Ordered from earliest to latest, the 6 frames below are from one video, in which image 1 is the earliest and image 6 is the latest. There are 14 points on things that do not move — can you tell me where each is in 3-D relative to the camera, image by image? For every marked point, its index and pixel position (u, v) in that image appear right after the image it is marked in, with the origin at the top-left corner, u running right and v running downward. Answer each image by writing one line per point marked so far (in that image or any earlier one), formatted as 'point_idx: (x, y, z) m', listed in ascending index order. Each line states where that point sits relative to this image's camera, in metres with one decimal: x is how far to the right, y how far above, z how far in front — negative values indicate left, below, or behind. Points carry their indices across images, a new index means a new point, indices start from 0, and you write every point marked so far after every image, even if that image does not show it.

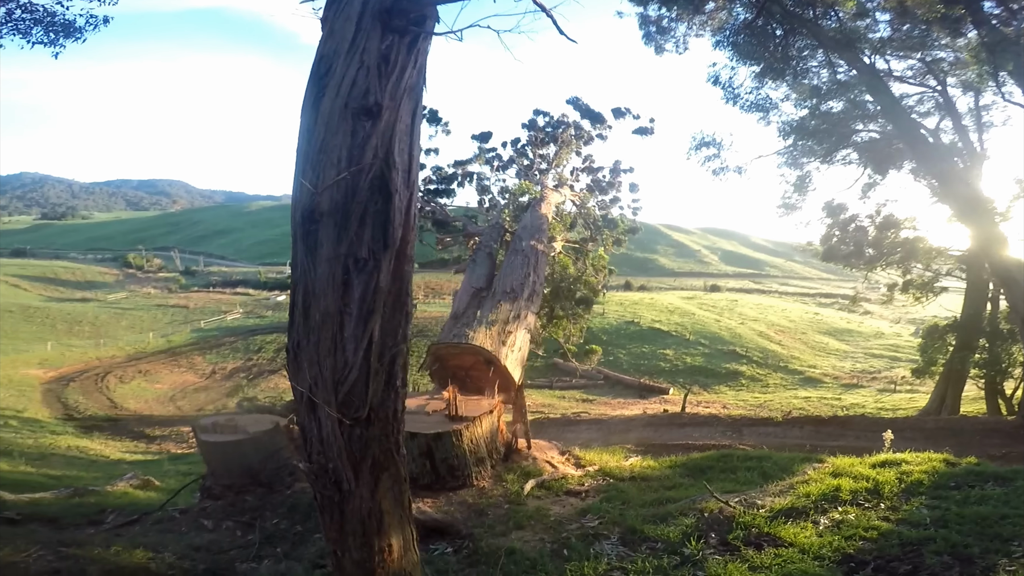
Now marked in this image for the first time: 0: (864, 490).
0: (+3.6, -2.0, +6.7) m
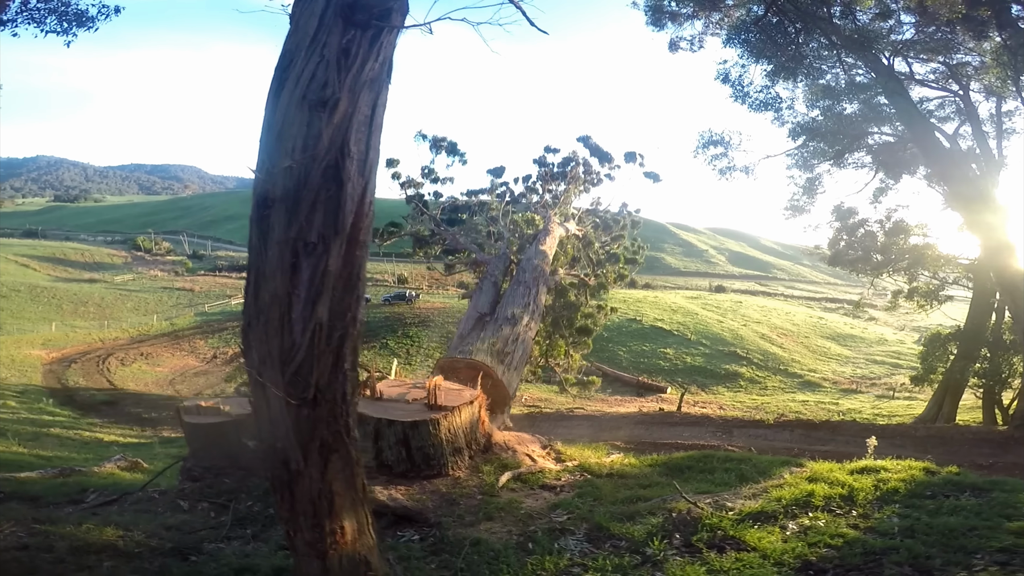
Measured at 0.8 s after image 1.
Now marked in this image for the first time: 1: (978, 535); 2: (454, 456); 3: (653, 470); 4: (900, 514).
0: (+3.3, -2.1, +6.7) m
1: (+4.1, -2.1, +5.8) m
2: (-0.7, -1.8, +7.3) m
3: (+1.7, -2.1, +7.8) m
4: (+3.7, -2.1, +6.4) m
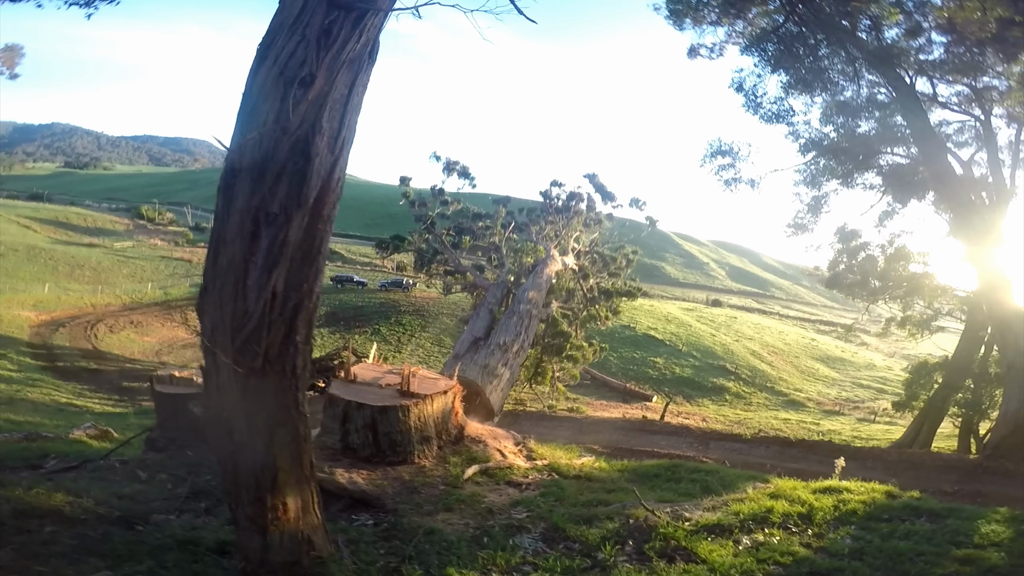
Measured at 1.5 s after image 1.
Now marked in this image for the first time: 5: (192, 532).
0: (+2.9, -2.3, +6.8) m
1: (+3.7, -2.5, +5.9) m
2: (-1.0, -1.7, +7.5) m
3: (+1.3, -2.2, +7.9) m
4: (+3.3, -2.4, +6.4) m
5: (-2.8, -2.1, +5.9) m
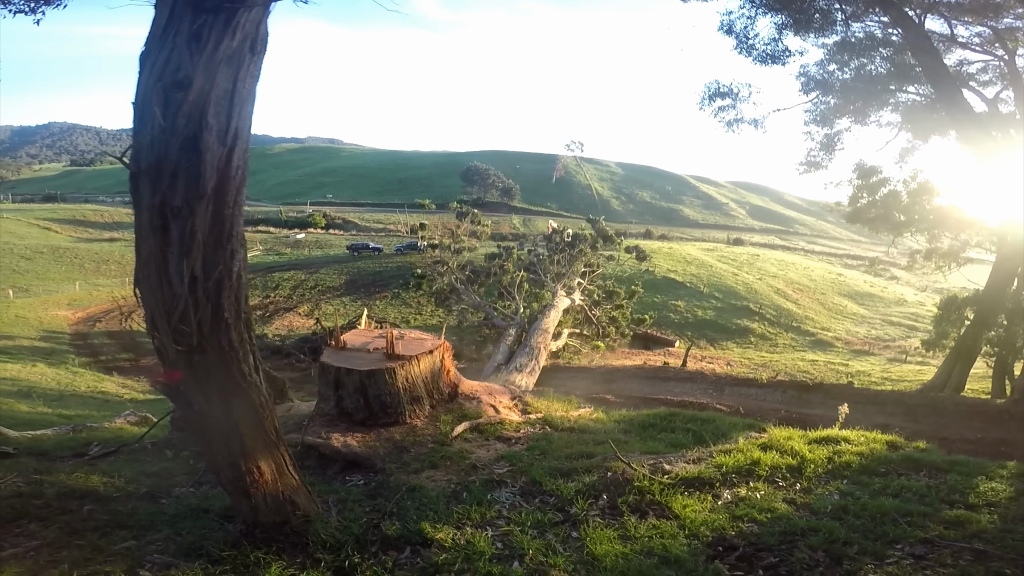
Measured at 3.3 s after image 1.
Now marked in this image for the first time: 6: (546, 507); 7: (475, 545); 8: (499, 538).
0: (+2.8, -1.9, +6.8) m
1: (+3.5, -2.1, +5.8) m
2: (-1.1, -1.4, +7.8) m
3: (+1.3, -1.7, +8.1) m
4: (+3.2, -2.0, +6.4) m
5: (-2.9, -2.1, +6.4) m
6: (+0.4, -2.1, +6.1) m
7: (-0.3, -2.1, +5.5) m
8: (-0.1, -2.2, +5.8) m
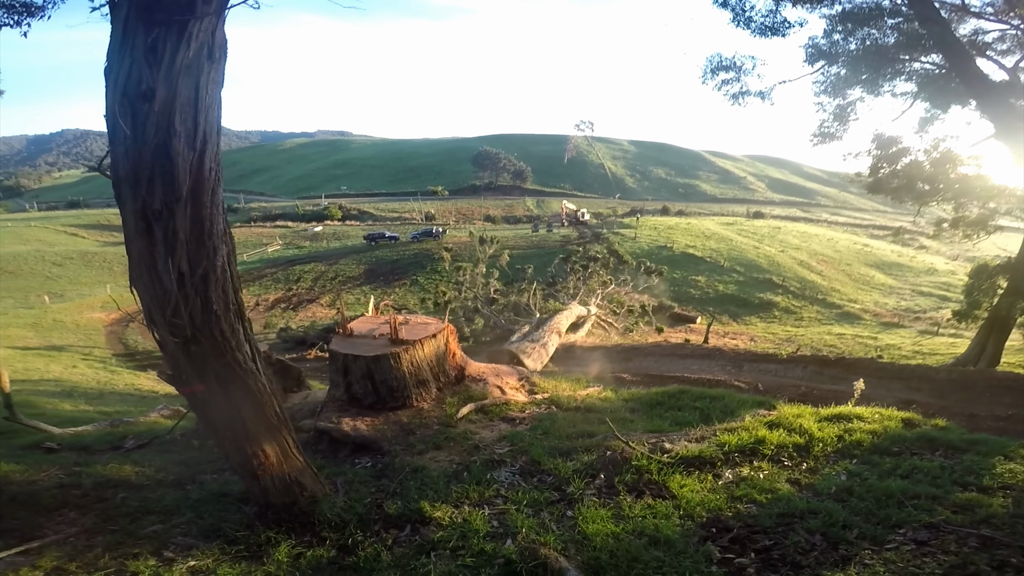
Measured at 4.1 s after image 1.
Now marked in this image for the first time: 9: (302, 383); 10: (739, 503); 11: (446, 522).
0: (+2.8, -1.7, +6.7) m
1: (+3.4, -1.9, +5.7) m
2: (-1.0, -1.3, +7.9) m
3: (+1.4, -1.5, +8.0) m
4: (+3.2, -1.8, +6.2) m
5: (-3.0, -2.1, +6.7) m
6: (+0.3, -2.0, +6.2) m
7: (-0.4, -2.1, +5.7) m
8: (-0.1, -2.1, +5.8) m
9: (-3.2, -1.4, +9.8) m
10: (+2.0, -2.0, +5.8) m
11: (-0.6, -2.0, +5.7) m
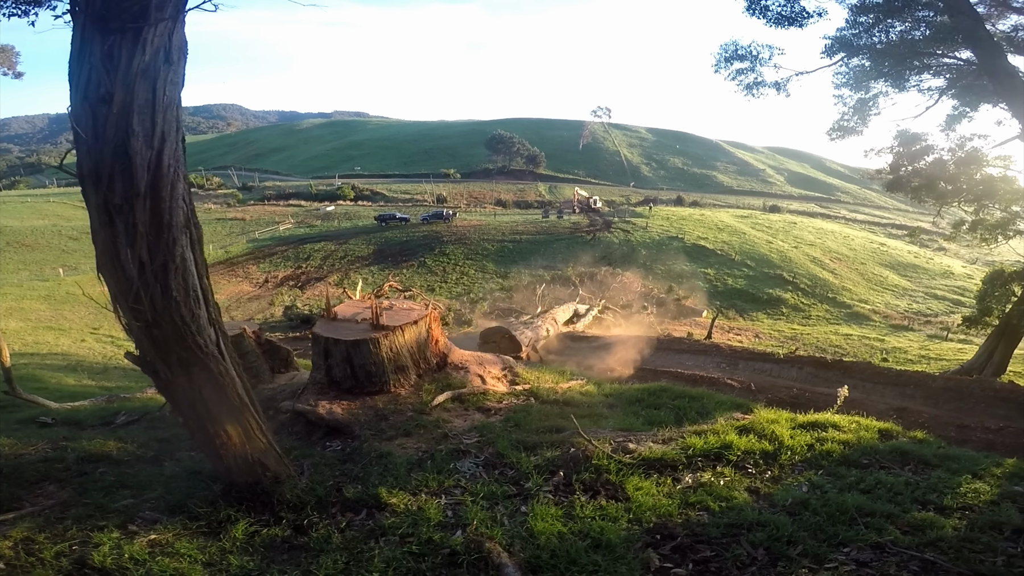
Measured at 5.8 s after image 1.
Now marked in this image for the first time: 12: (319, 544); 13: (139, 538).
0: (+2.5, -1.7, +6.6) m
1: (+3.0, -2.0, +5.6) m
2: (-1.3, -1.2, +8.1) m
3: (+1.1, -1.5, +8.1) m
4: (+2.8, -1.9, +6.2) m
5: (-3.3, -1.9, +7.1) m
6: (-0.1, -2.0, +6.3) m
7: (-0.8, -2.1, +5.9) m
8: (-0.6, -2.1, +6.0) m
9: (-3.3, -1.1, +10.2) m
10: (+1.5, -2.0, +5.9) m
11: (-1.0, -2.0, +5.9) m
12: (-1.6, -2.1, +5.4) m
13: (-3.0, -2.0, +5.3) m
